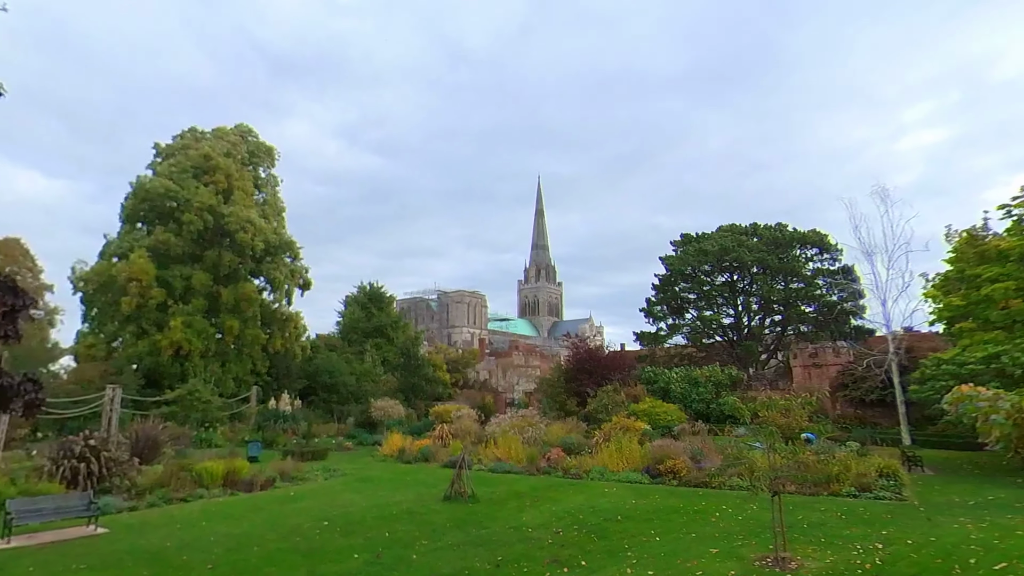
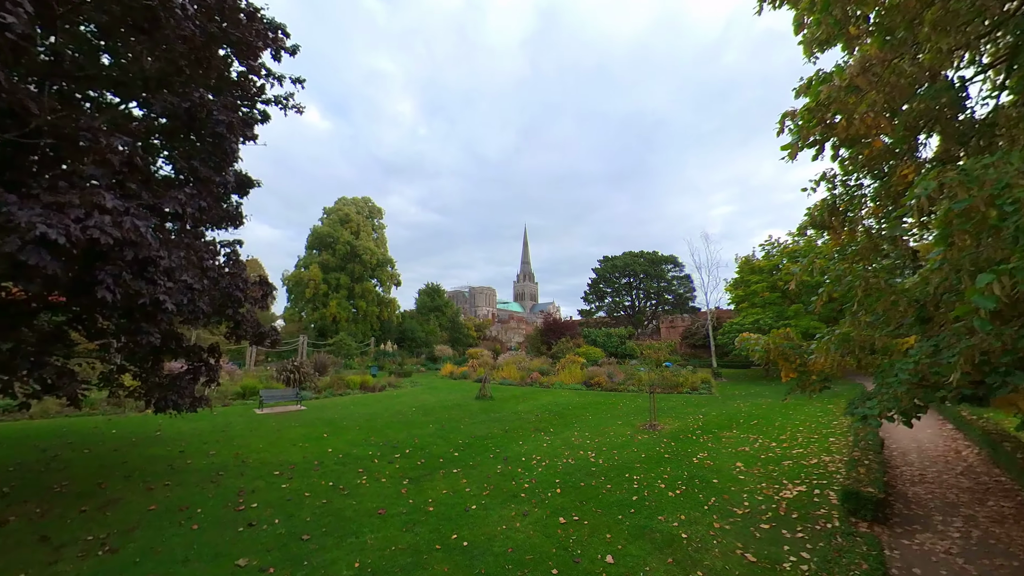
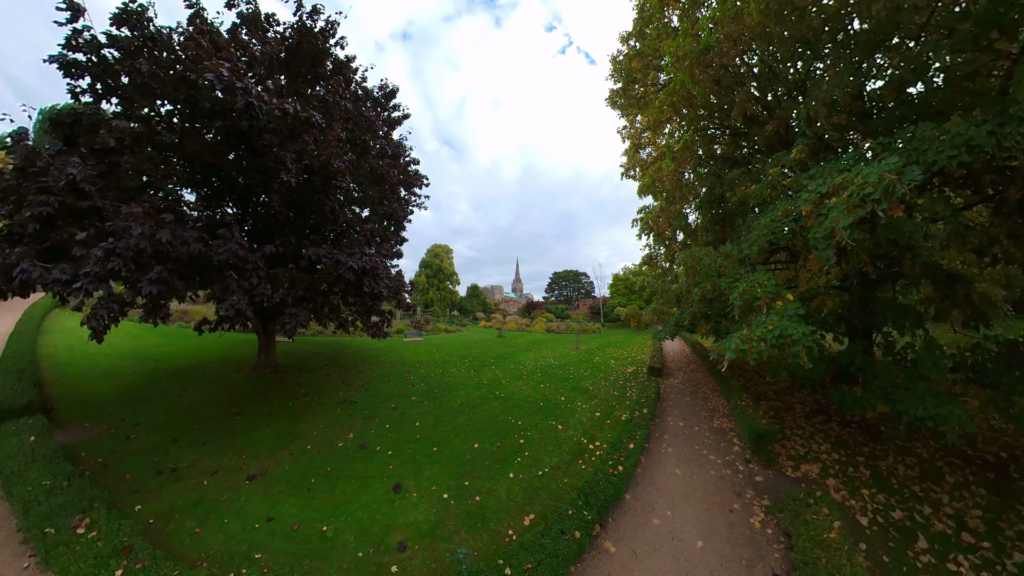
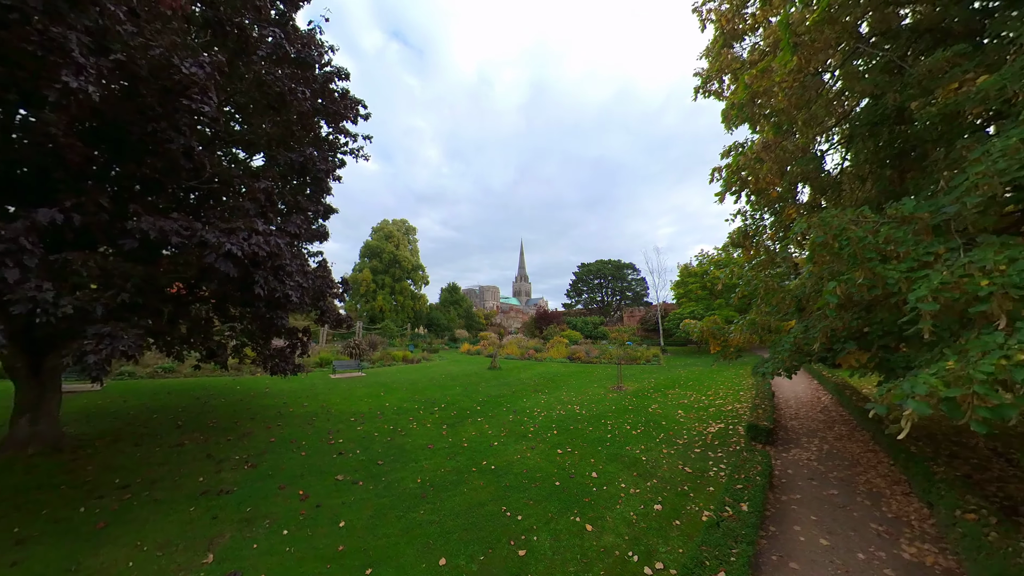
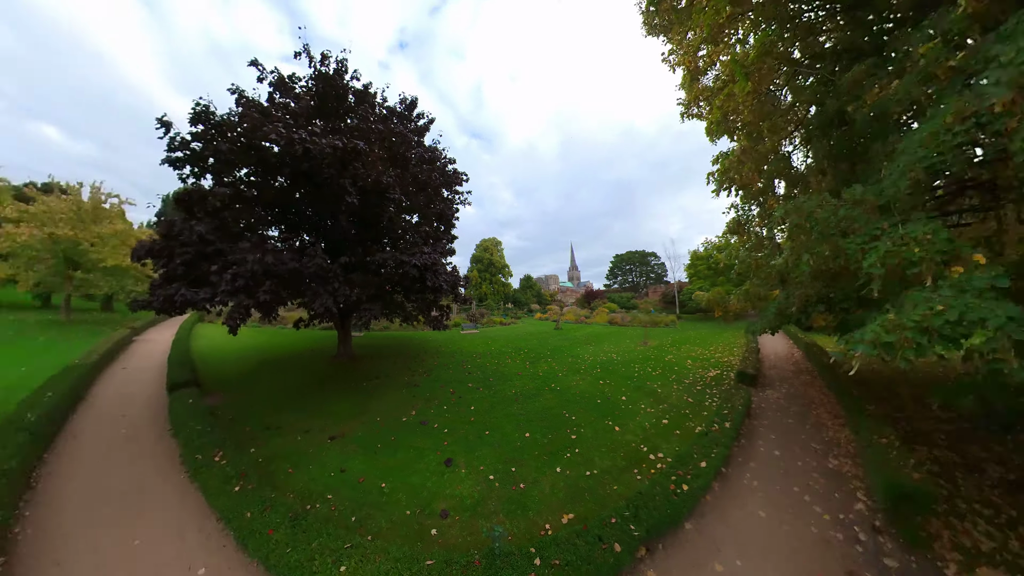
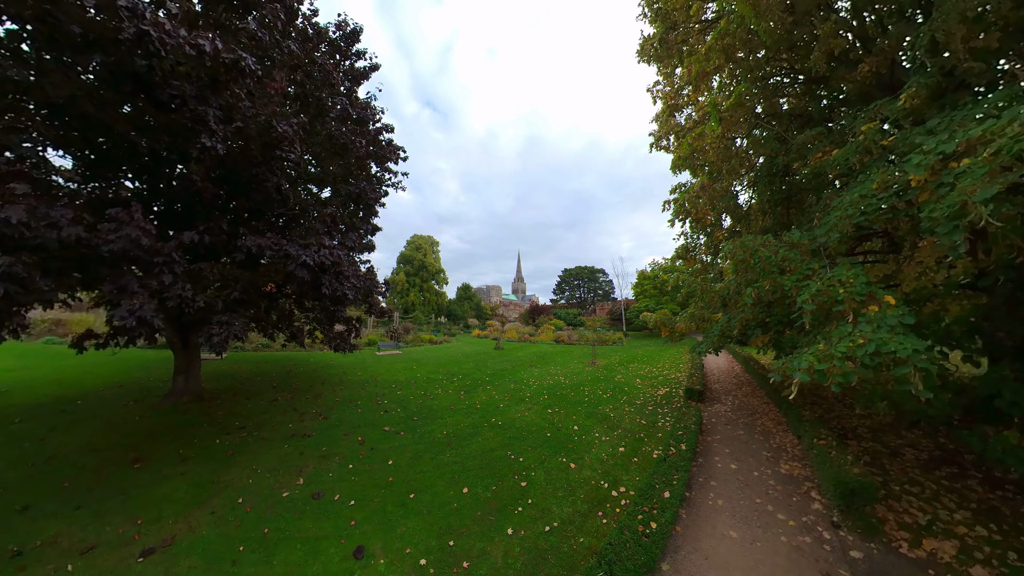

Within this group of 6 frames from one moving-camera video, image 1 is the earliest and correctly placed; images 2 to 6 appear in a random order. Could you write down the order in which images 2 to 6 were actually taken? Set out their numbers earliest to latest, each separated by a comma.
2, 4, 6, 3, 5
